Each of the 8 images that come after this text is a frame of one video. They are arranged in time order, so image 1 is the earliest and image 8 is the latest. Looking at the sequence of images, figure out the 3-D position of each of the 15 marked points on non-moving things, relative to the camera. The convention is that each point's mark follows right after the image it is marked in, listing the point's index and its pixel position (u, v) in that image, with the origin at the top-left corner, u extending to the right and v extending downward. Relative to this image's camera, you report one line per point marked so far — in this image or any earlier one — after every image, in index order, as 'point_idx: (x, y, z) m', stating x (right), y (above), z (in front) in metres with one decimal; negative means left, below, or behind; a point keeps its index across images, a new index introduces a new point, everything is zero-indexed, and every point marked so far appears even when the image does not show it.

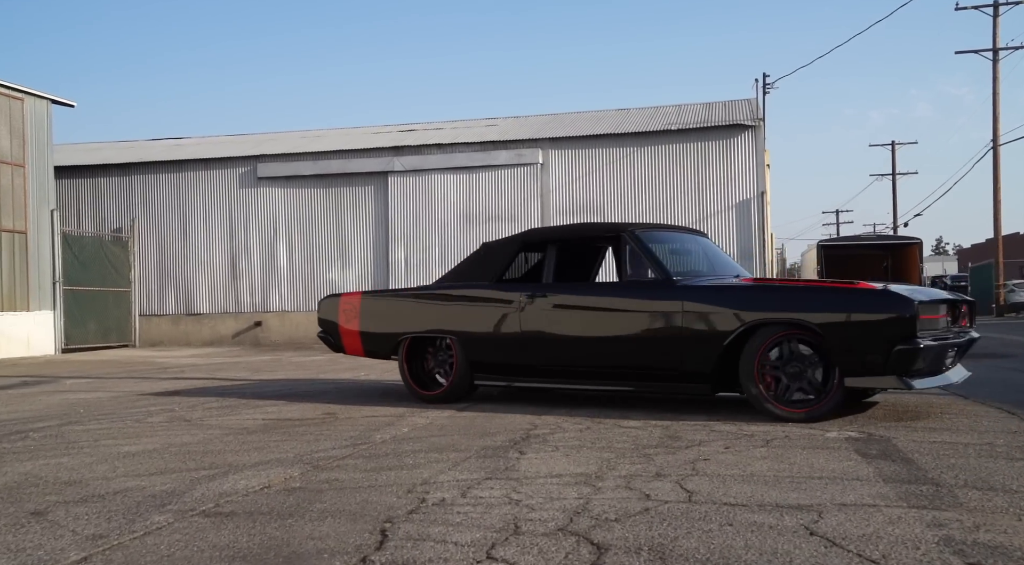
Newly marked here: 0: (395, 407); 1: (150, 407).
0: (-1.0, -1.1, +7.9) m
1: (-3.4, -1.2, +8.8) m
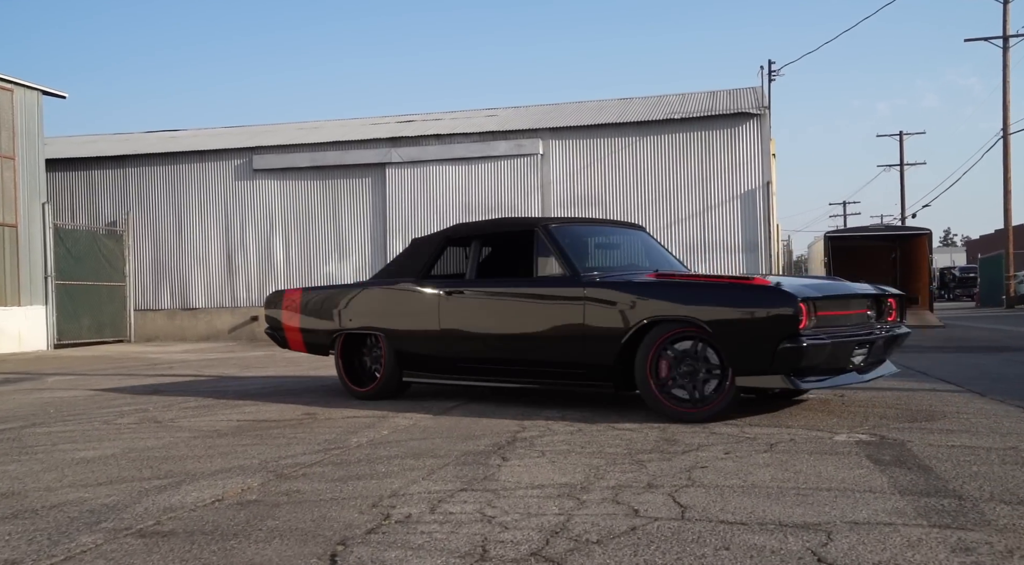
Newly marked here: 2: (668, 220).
0: (-1.1, -1.0, +7.5) m
1: (-3.5, -1.1, +8.4) m
2: (+3.3, +1.3, +19.5) m
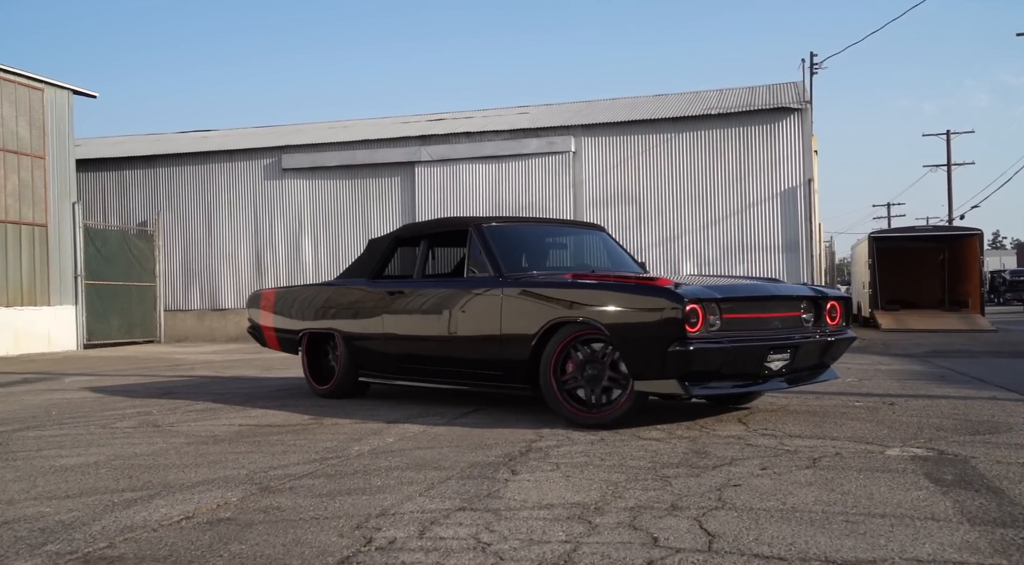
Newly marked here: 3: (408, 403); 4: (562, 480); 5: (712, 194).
0: (-0.9, -1.0, +7.0) m
1: (-3.3, -1.1, +8.0) m
2: (+4.0, +1.3, +18.9) m
3: (-0.8, -1.0, +7.5) m
4: (+0.2, -0.9, +4.3) m
5: (+4.1, +1.8, +18.9) m
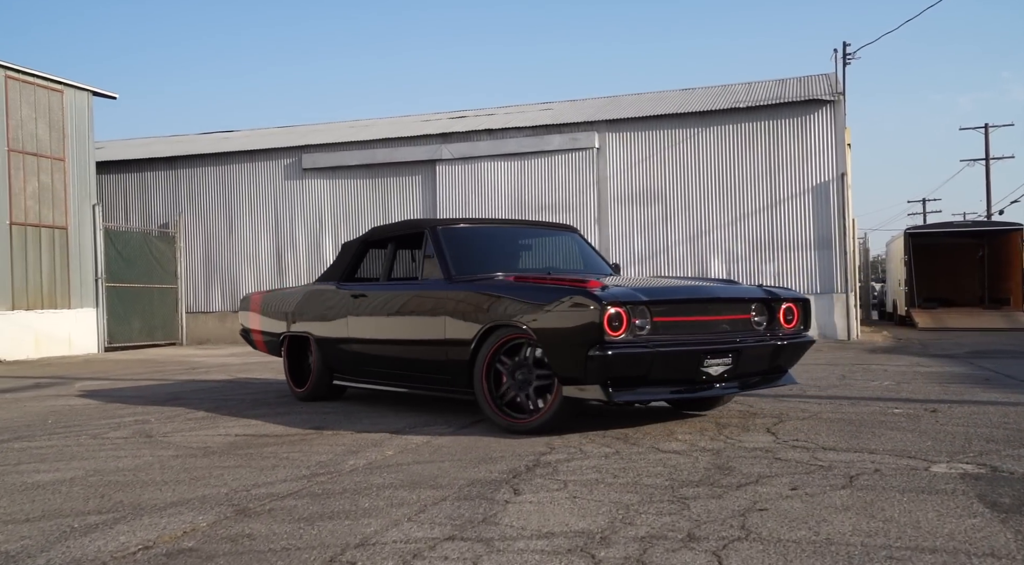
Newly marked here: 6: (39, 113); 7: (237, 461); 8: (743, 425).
0: (-0.8, -1.0, +6.6) m
1: (-3.2, -1.1, +7.7) m
2: (+4.4, +1.3, +18.3) m
3: (-0.7, -1.0, +7.1) m
4: (+0.2, -0.9, +3.9) m
5: (+4.5, +1.8, +18.3) m
6: (-9.4, +3.4, +18.6) m
7: (-1.6, -1.0, +5.4) m
8: (+1.5, -0.9, +5.9) m
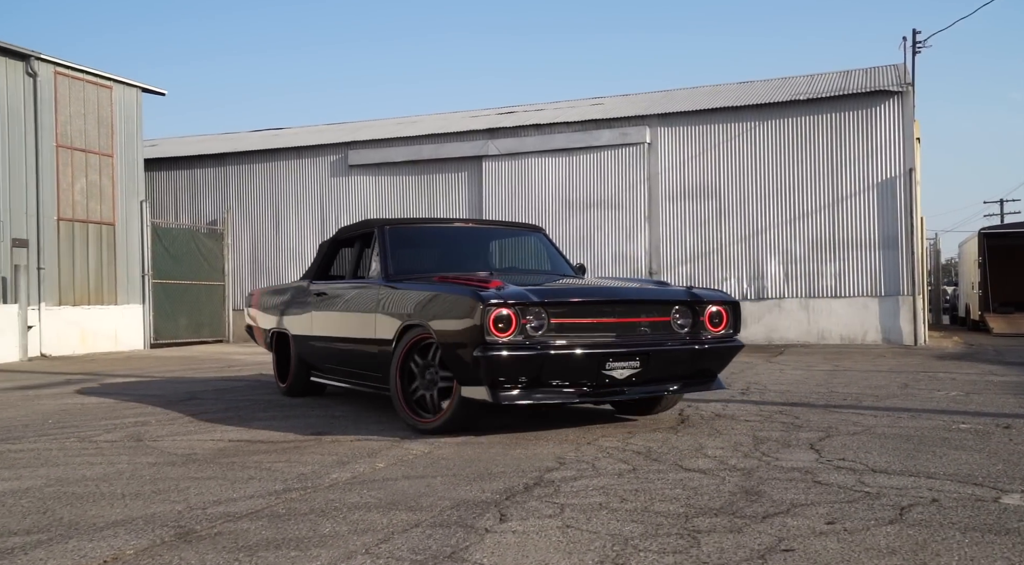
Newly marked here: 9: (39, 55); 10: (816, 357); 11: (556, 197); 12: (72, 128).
0: (-0.7, -1.0, +6.1) m
1: (-3.0, -1.1, +7.3) m
2: (+5.3, +1.3, +17.4) m
3: (-0.6, -1.0, +6.6) m
4: (+0.2, -0.9, +3.3) m
5: (+5.4, +1.8, +17.4) m
6: (-8.5, +3.5, +18.6) m
7: (-1.6, -1.0, +4.9) m
8: (+1.5, -0.9, +5.3) m
9: (-8.8, +4.2, +17.3) m
10: (+4.6, -1.1, +13.9) m
11: (+0.9, +1.8, +19.5) m
12: (-8.5, +3.0, +18.0) m
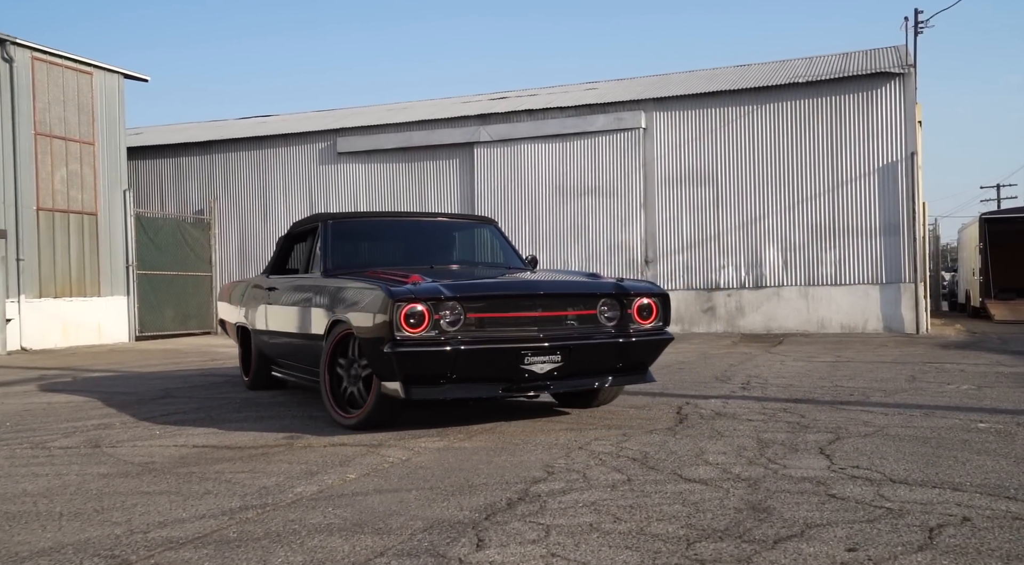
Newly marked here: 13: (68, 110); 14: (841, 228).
0: (-0.8, -0.9, +5.7) m
1: (-3.1, -1.0, +6.9) m
2: (+5.1, +1.5, +17.0) m
3: (-0.7, -0.9, +6.2) m
4: (+0.1, -0.9, +2.9) m
5: (+5.2, +2.0, +17.0) m
6: (-8.7, +3.6, +18.1) m
7: (-1.6, -1.0, +4.5) m
8: (+1.5, -0.9, +4.9) m
9: (-8.9, +4.4, +16.7) m
10: (+4.5, -0.9, +13.6) m
11: (+0.8, +2.0, +19.1) m
12: (-8.7, +3.2, +17.5) m
13: (-8.6, +3.4, +18.0) m
14: (+5.9, +1.0, +16.6) m
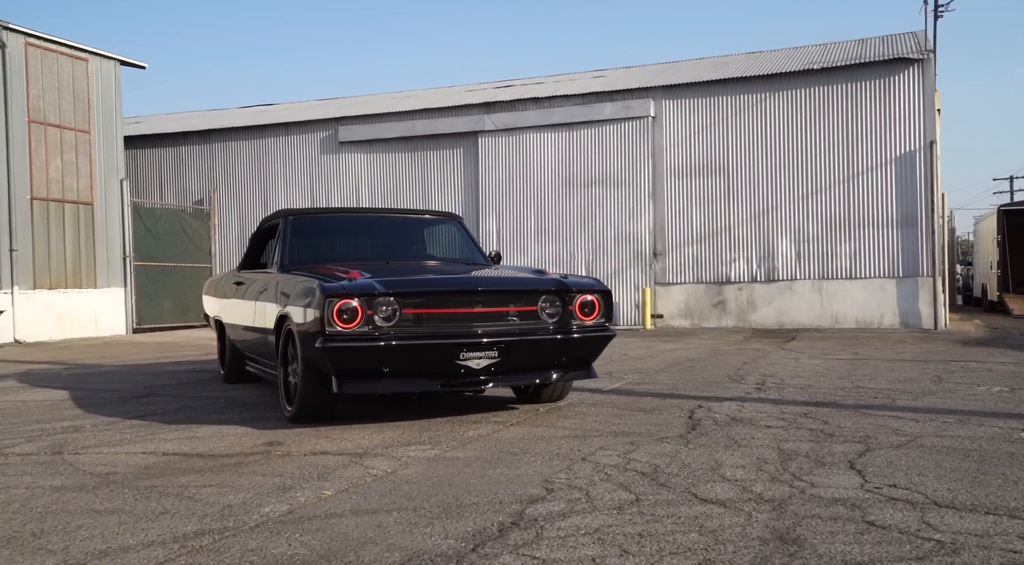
0: (-0.8, -0.9, +5.2) m
1: (-3.1, -1.0, +6.4) m
2: (+5.2, +1.6, +16.5) m
3: (-0.7, -0.9, +5.7) m
4: (+0.1, -0.9, +2.4) m
5: (+5.3, +2.1, +16.5) m
6: (-8.6, +3.8, +17.6) m
7: (-1.7, -0.9, +4.0) m
8: (+1.4, -0.8, +4.4) m
9: (-8.9, +4.5, +16.3) m
10: (+4.5, -0.9, +13.1) m
11: (+0.9, +2.2, +18.6) m
12: (-8.6, +3.3, +17.1) m
13: (-8.5, +3.5, +17.6) m
14: (+5.9, +1.1, +16.1) m
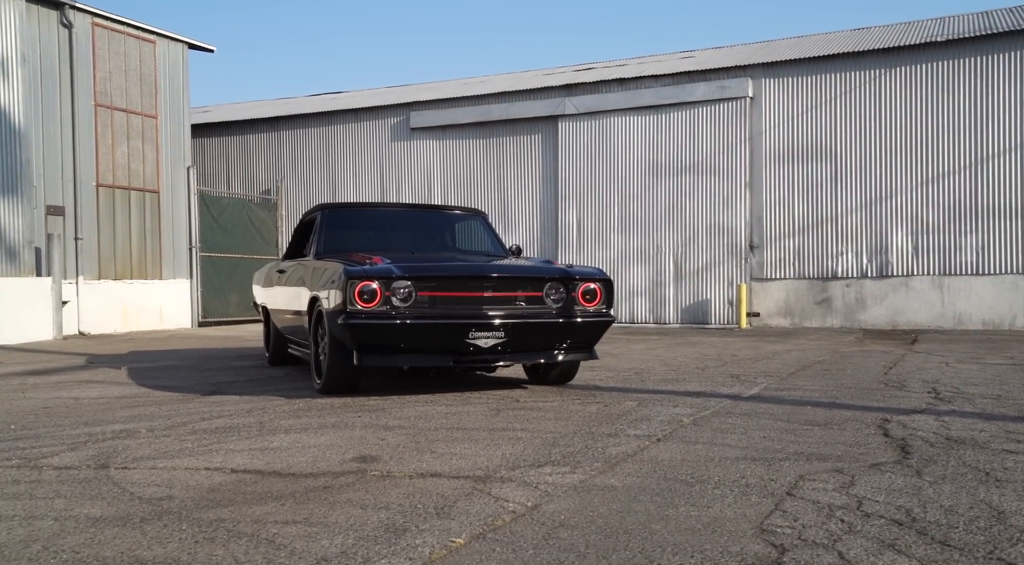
0: (-0.1, -0.8, +4.1) m
1: (-2.3, -0.8, +5.4) m
2: (+6.6, +1.7, +15.0) m
3: (0.0, -0.8, +4.6) m
4: (+0.6, -0.8, +1.2) m
5: (+6.7, +2.2, +14.9) m
6: (-7.0, +4.0, +16.9) m
7: (-1.0, -0.8, +2.9) m
8: (+2.1, -0.7, +3.1) m
9: (-7.4, +4.7, +15.6) m
10: (+5.7, -0.8, +11.6) m
11: (+2.4, +2.3, +17.3) m
12: (-7.1, +3.5, +16.4) m
13: (-7.0, +3.7, +16.9) m
14: (+7.3, +1.1, +14.5) m
